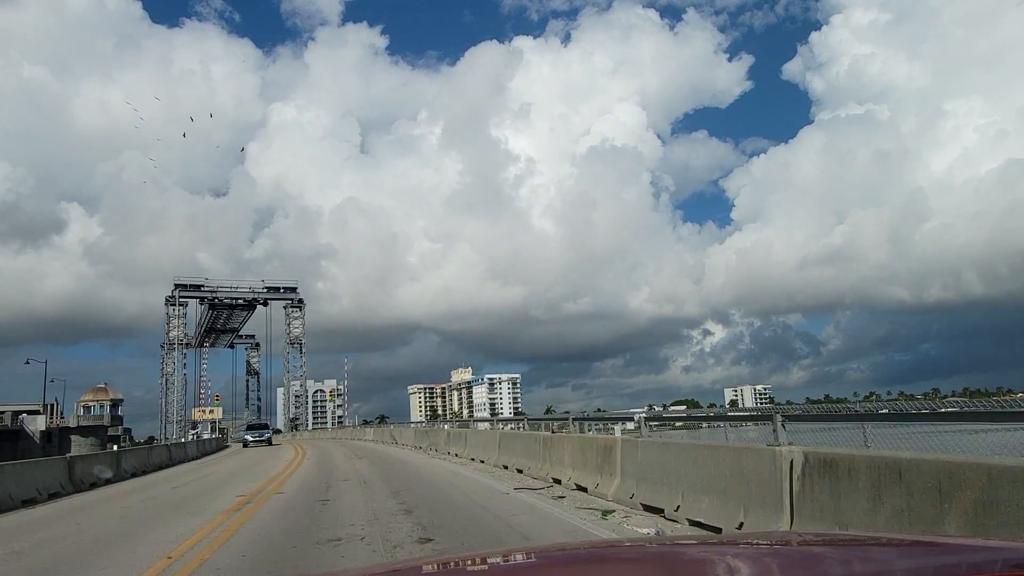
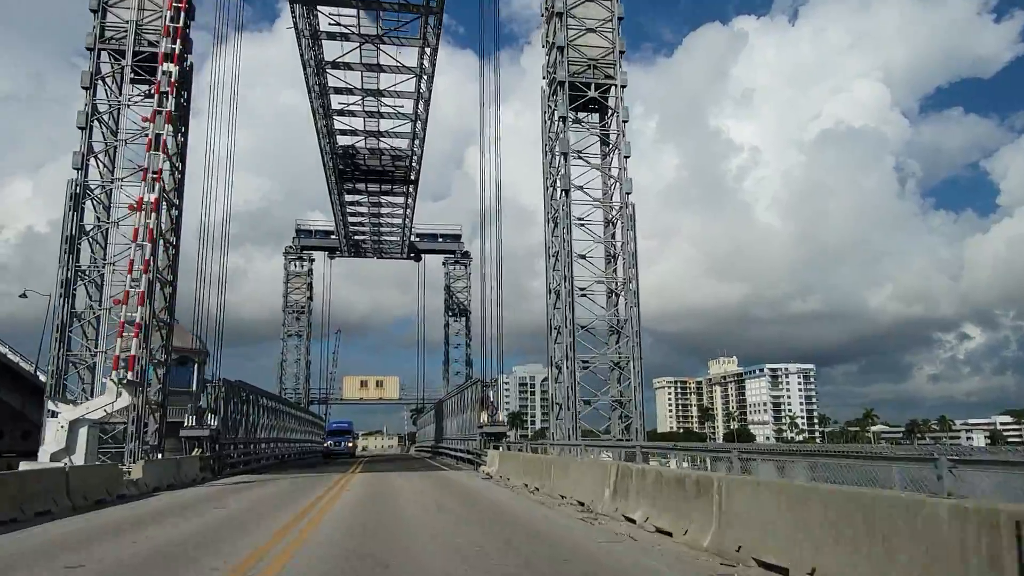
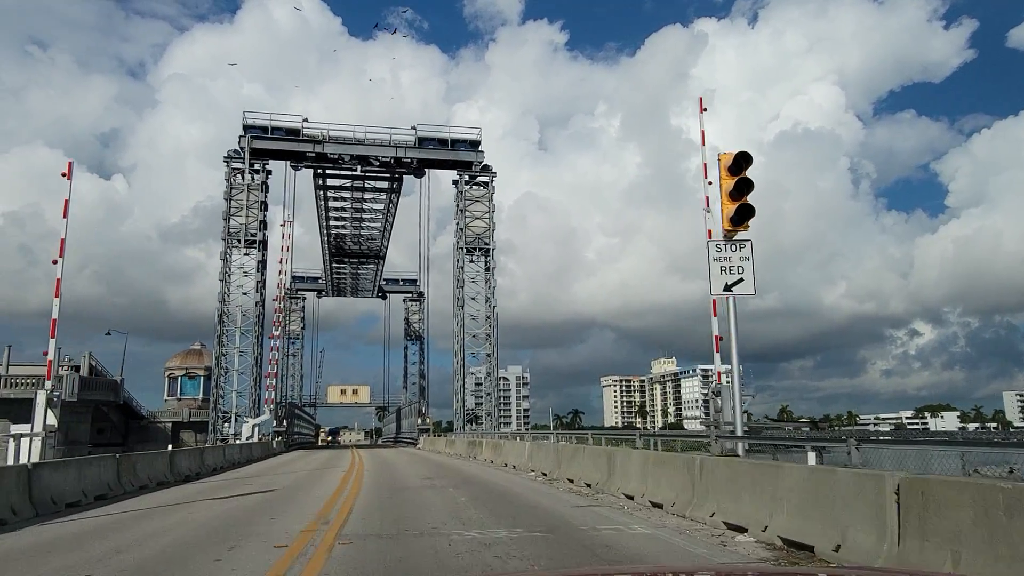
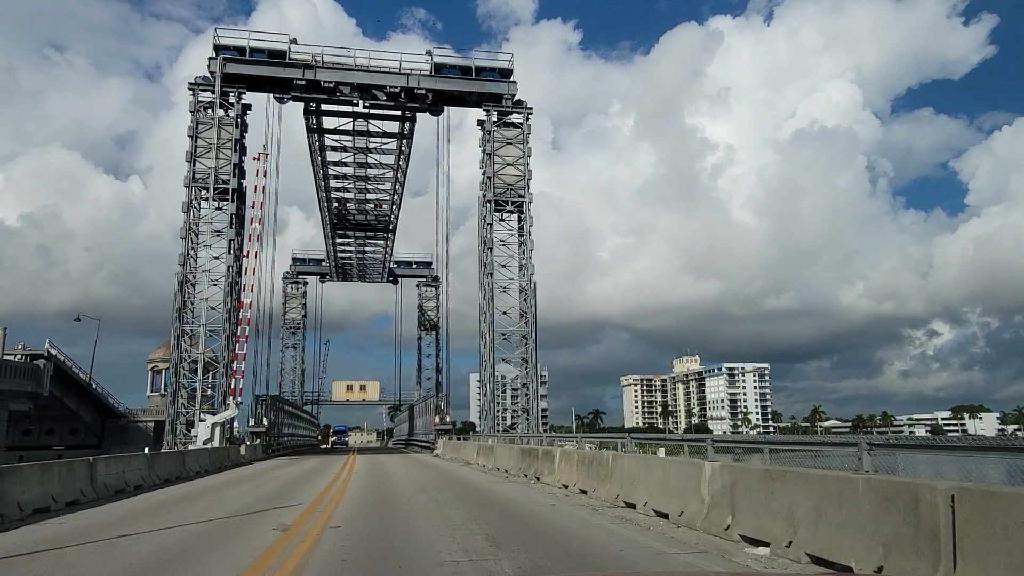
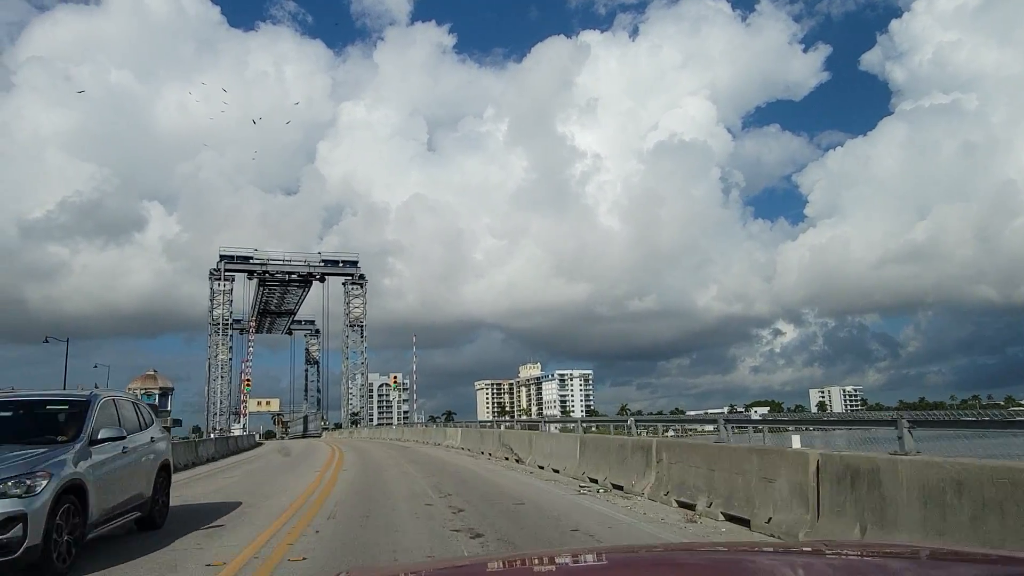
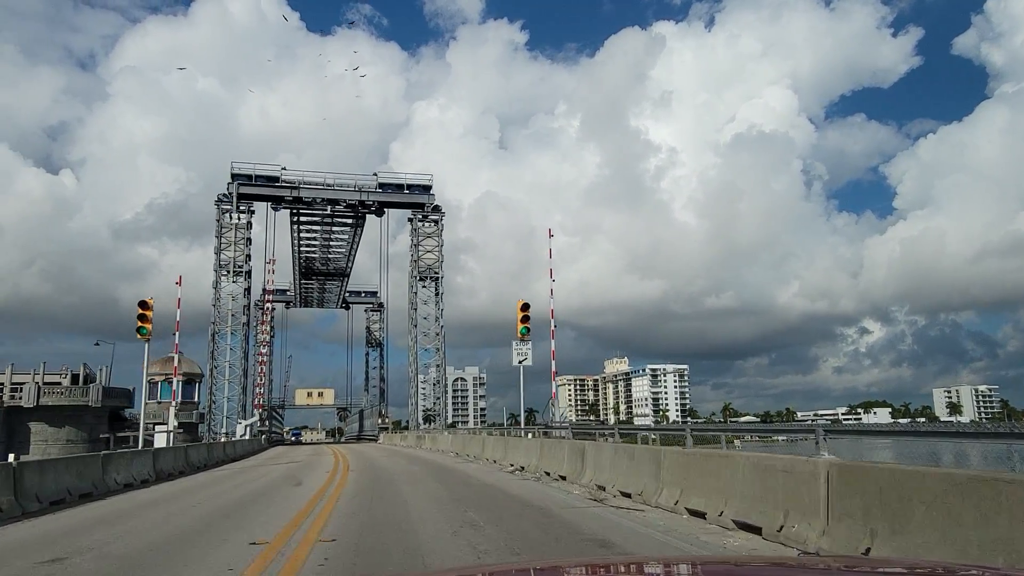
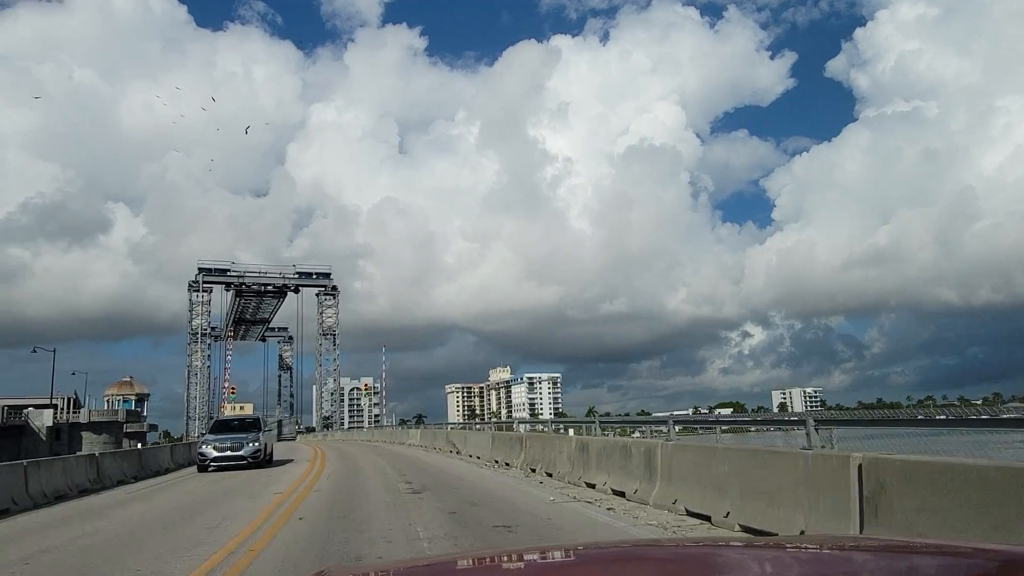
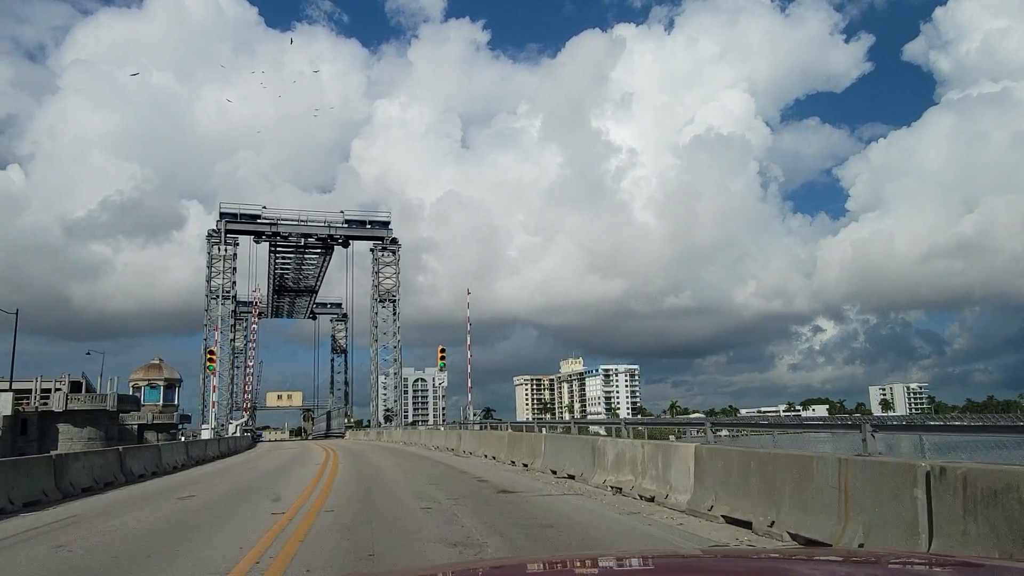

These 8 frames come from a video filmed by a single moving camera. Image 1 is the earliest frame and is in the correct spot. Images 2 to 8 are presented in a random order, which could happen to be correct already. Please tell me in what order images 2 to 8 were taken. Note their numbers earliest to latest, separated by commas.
7, 5, 8, 6, 3, 4, 2
